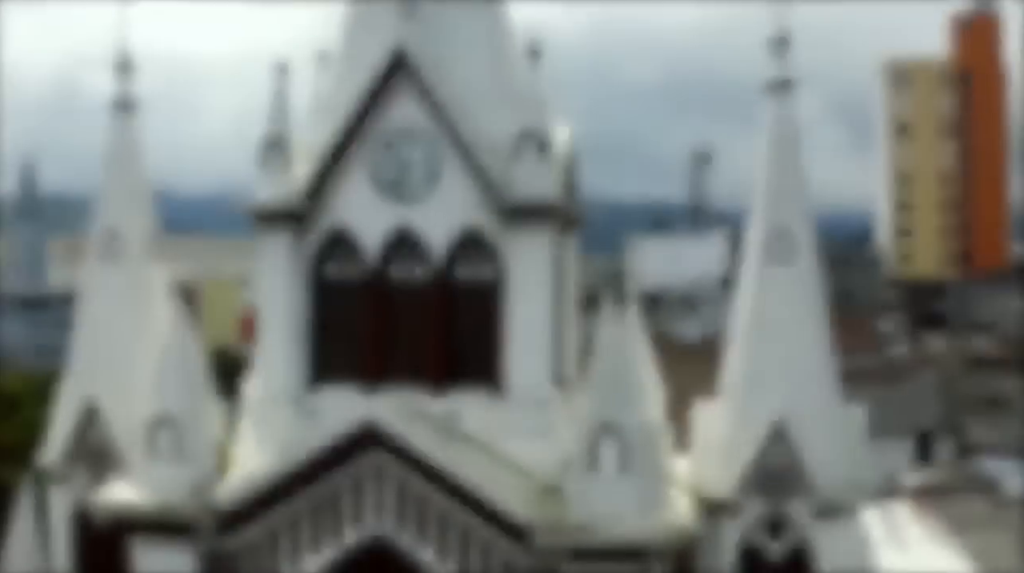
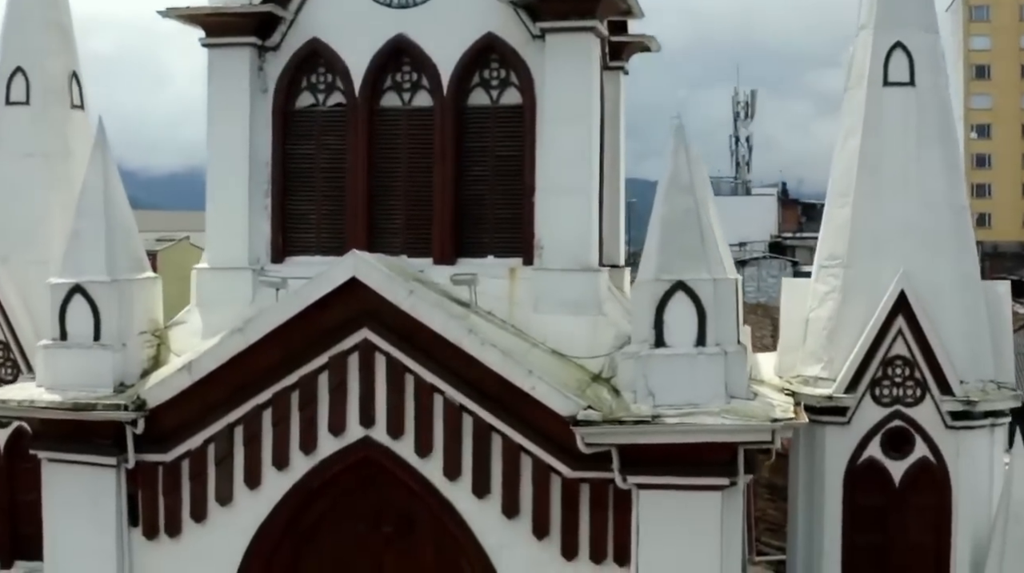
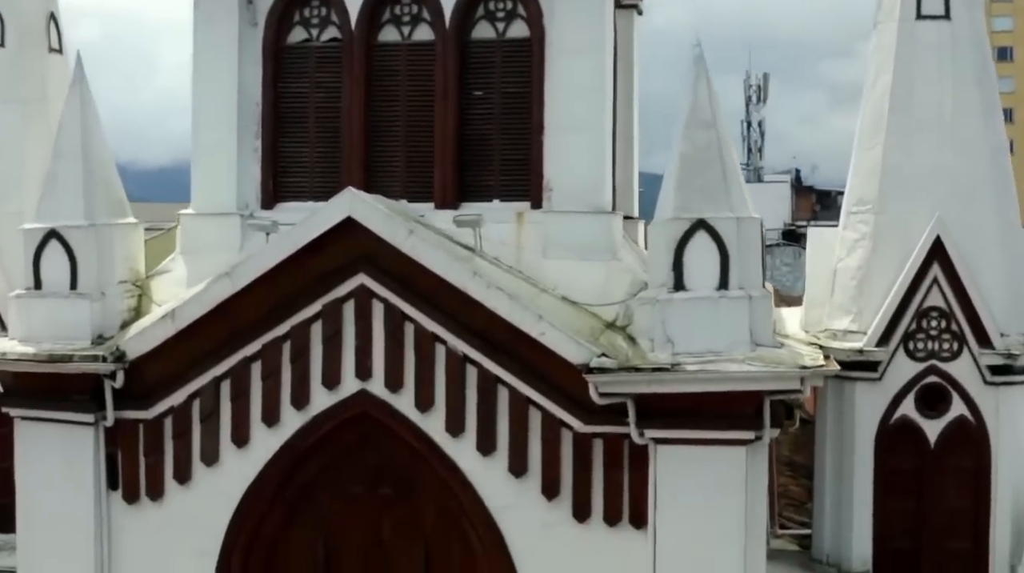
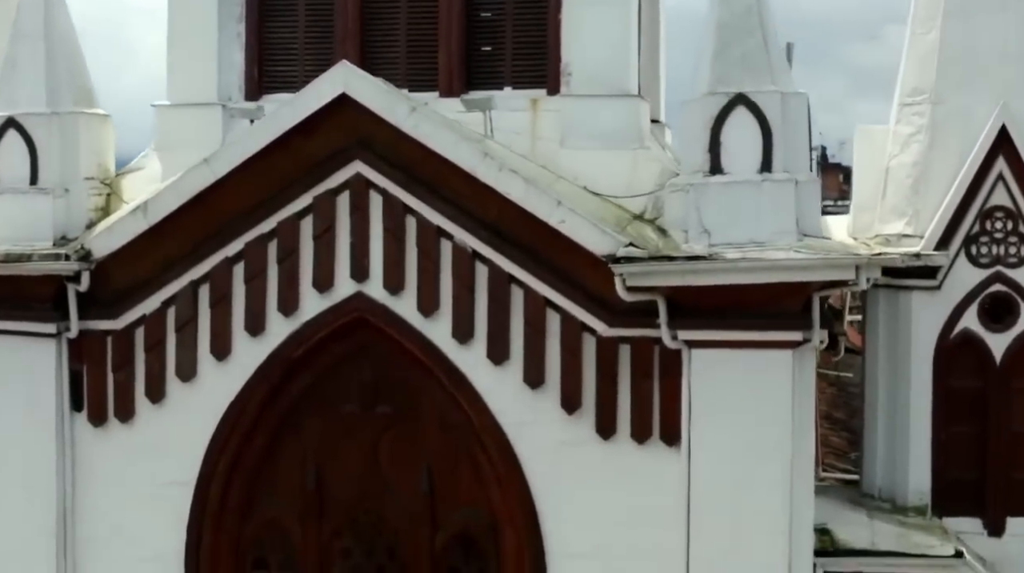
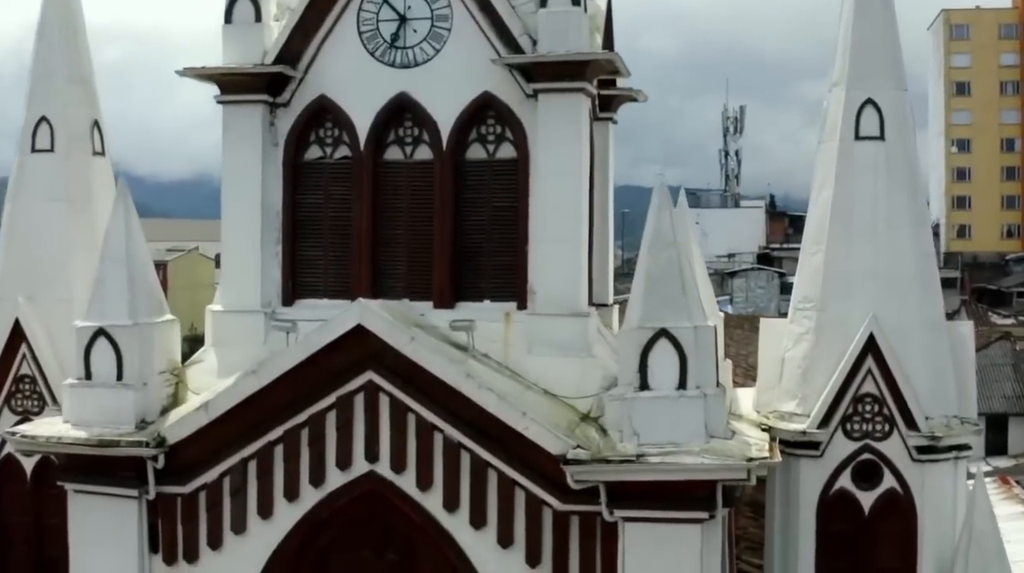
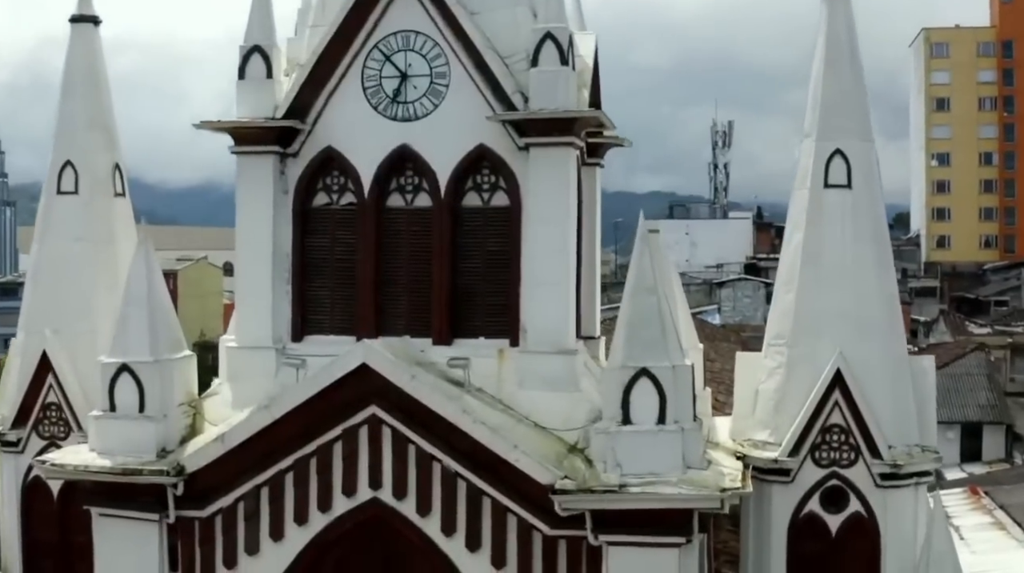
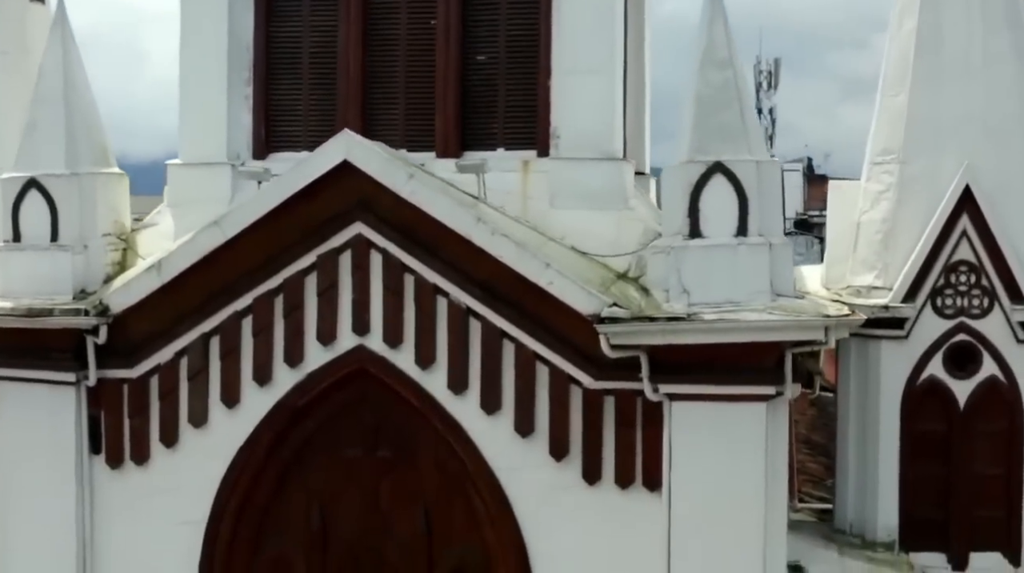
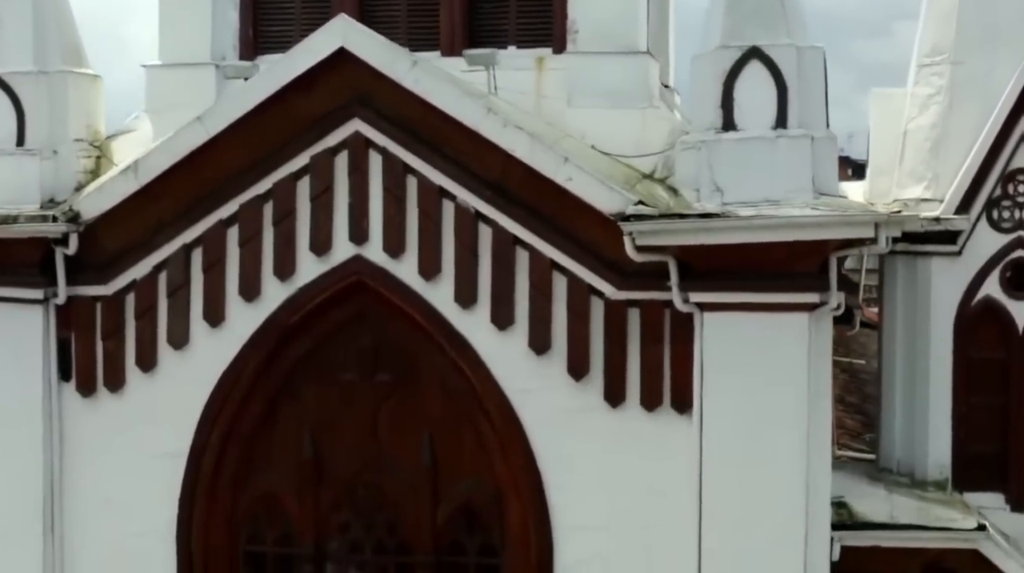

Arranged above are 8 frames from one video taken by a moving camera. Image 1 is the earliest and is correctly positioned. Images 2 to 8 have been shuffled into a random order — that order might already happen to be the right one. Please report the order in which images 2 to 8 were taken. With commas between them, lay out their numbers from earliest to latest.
6, 5, 2, 3, 7, 4, 8
